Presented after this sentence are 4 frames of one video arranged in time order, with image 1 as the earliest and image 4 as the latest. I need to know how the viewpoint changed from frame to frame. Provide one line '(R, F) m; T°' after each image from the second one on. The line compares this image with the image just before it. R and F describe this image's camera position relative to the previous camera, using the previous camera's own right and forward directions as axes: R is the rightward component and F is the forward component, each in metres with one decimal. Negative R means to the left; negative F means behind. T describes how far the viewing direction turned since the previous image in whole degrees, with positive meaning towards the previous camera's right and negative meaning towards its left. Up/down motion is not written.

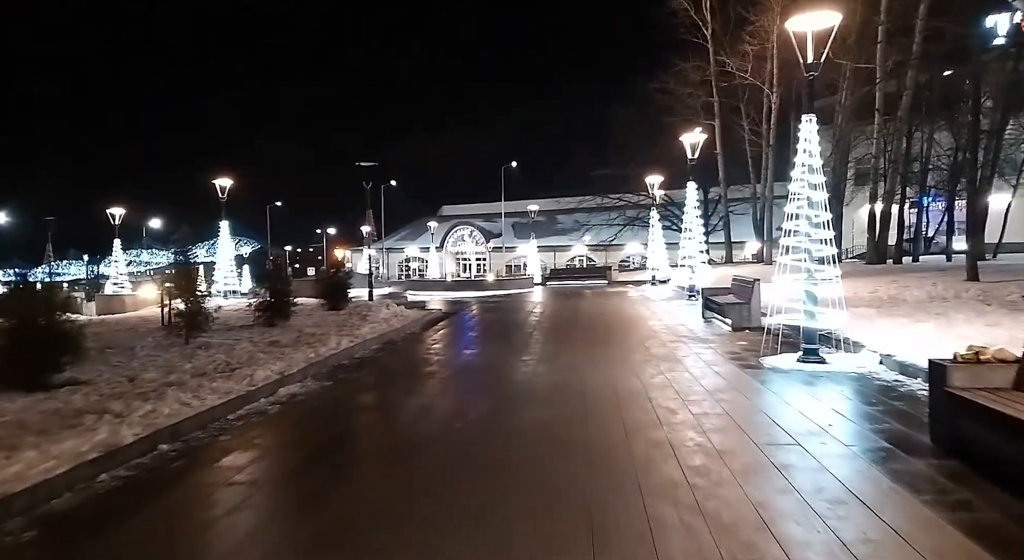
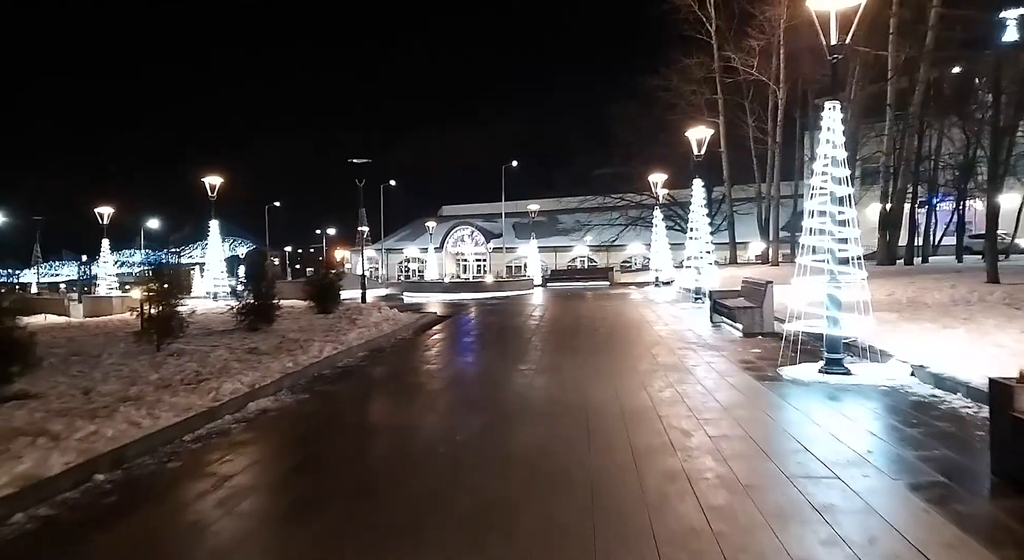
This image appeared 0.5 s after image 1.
(+0.1, +0.9) m; 0°
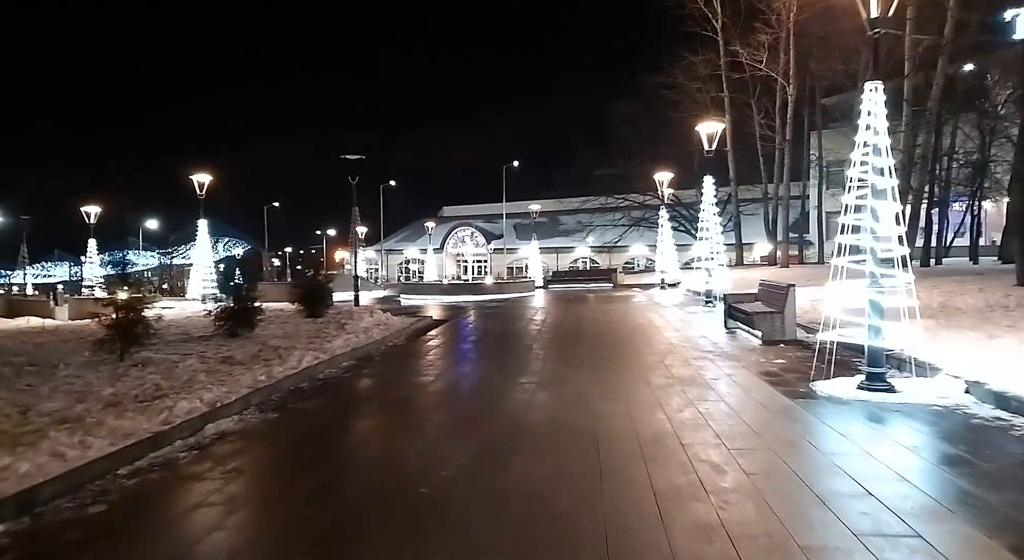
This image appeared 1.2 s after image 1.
(0.0, +1.1) m; 0°
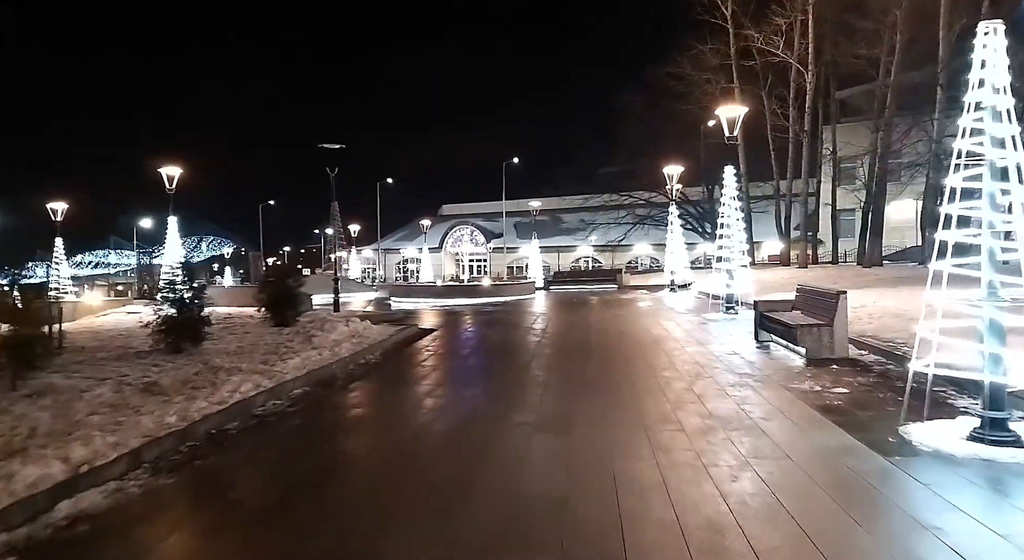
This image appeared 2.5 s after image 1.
(+0.2, +2.1) m; 0°
